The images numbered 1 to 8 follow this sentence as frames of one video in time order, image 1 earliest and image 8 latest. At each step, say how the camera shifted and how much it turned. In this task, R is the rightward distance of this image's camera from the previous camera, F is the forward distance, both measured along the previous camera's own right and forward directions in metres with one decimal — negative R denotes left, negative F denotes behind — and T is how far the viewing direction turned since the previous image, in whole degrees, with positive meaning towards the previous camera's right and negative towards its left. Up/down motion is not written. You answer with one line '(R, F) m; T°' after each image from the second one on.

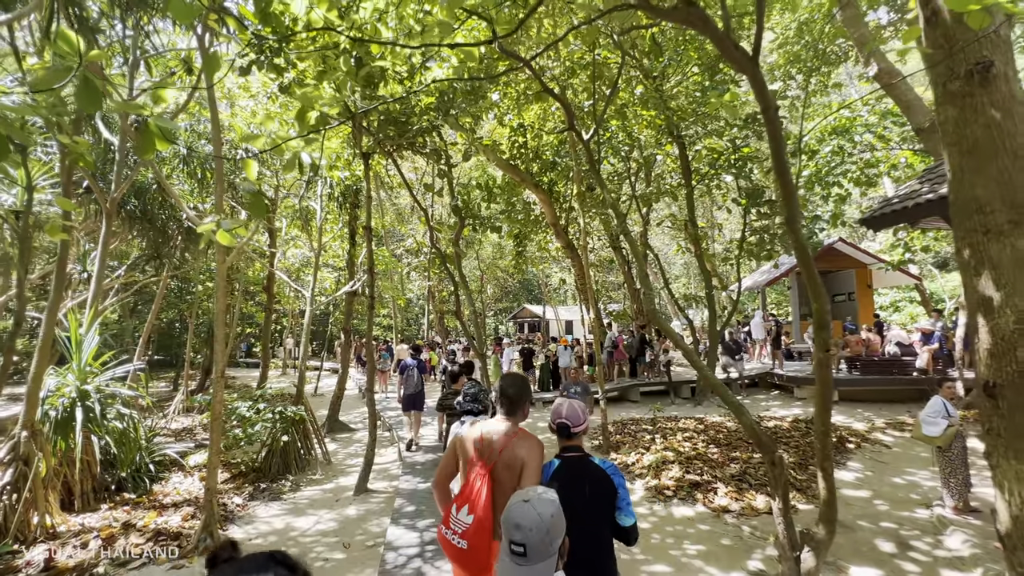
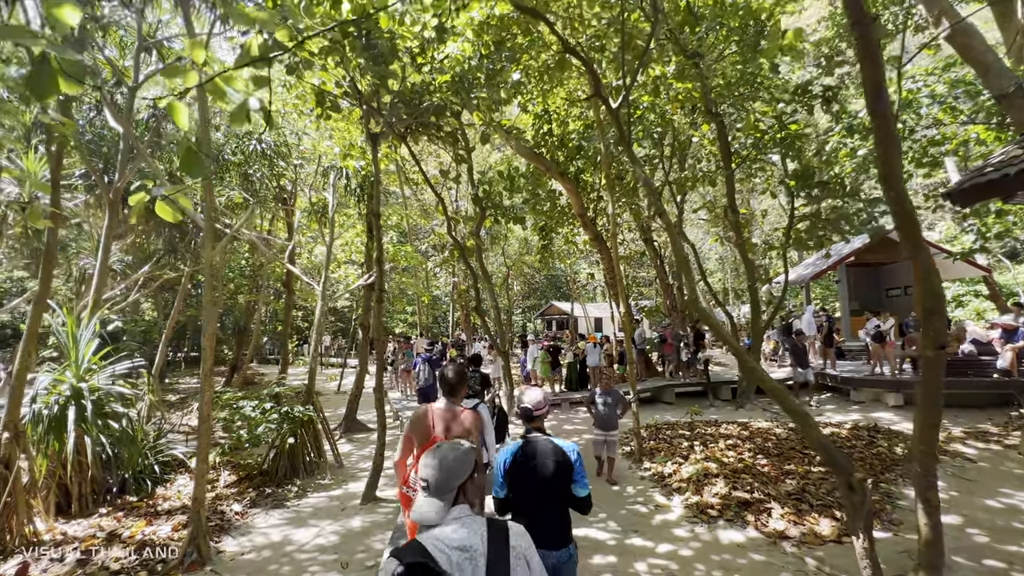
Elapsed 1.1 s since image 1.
(+0.1, +0.6) m; -4°
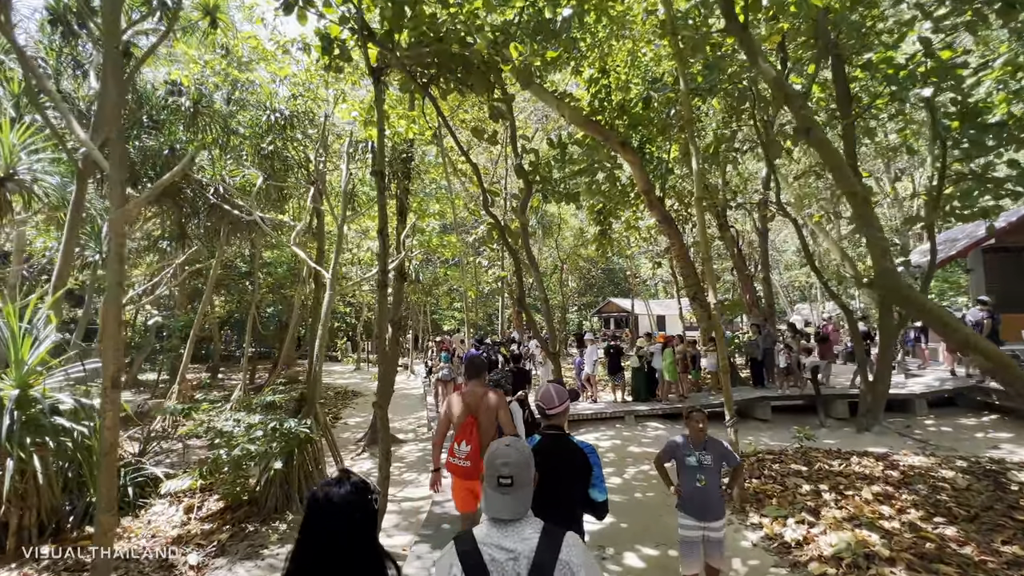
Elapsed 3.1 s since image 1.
(+0.1, +1.6) m; -7°
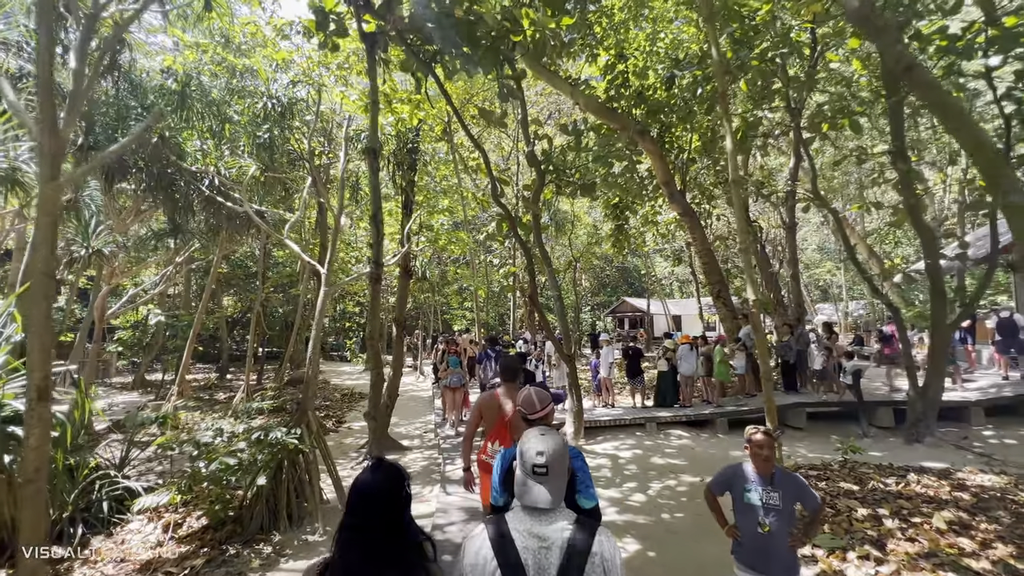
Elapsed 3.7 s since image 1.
(0.0, +0.5) m; -2°
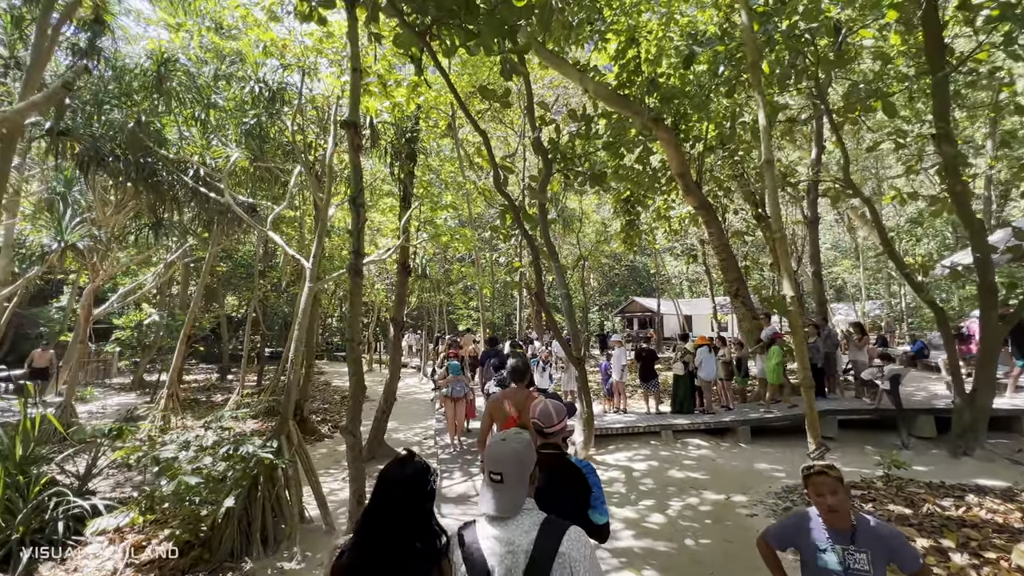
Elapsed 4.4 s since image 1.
(0.0, +0.5) m; -1°
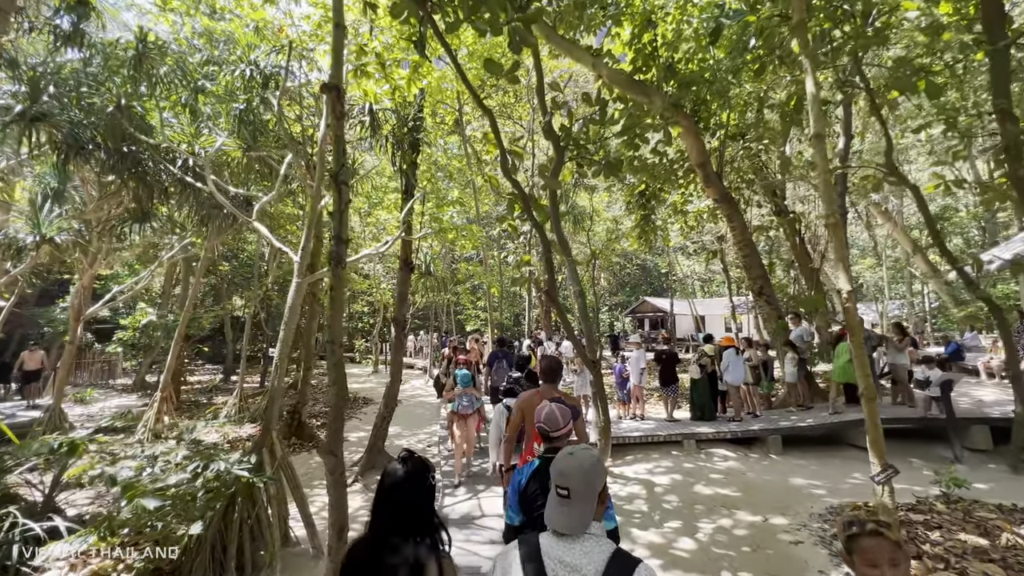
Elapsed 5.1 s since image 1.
(0.0, +0.5) m; -1°
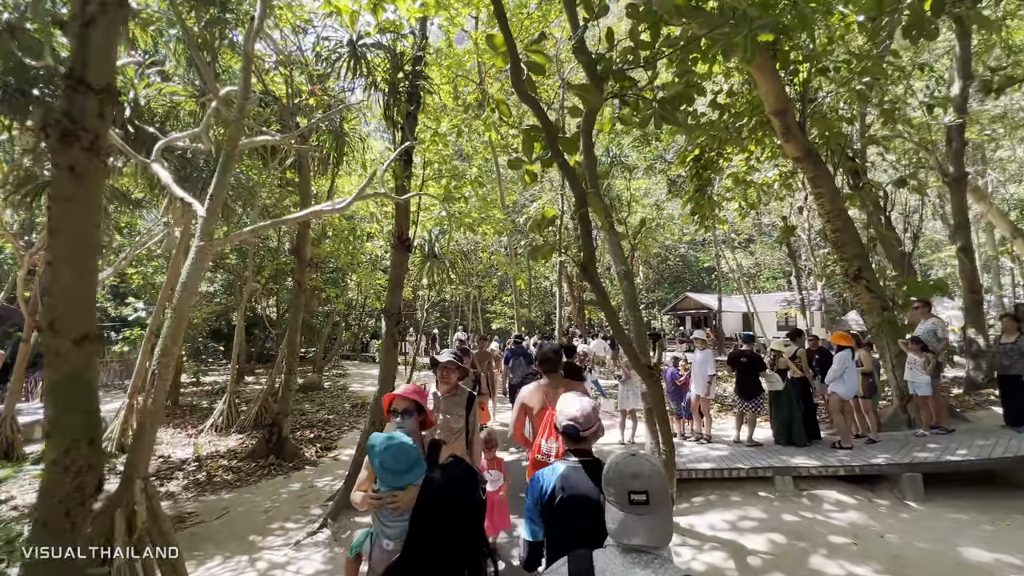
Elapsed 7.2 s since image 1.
(+0.1, +1.7) m; -4°
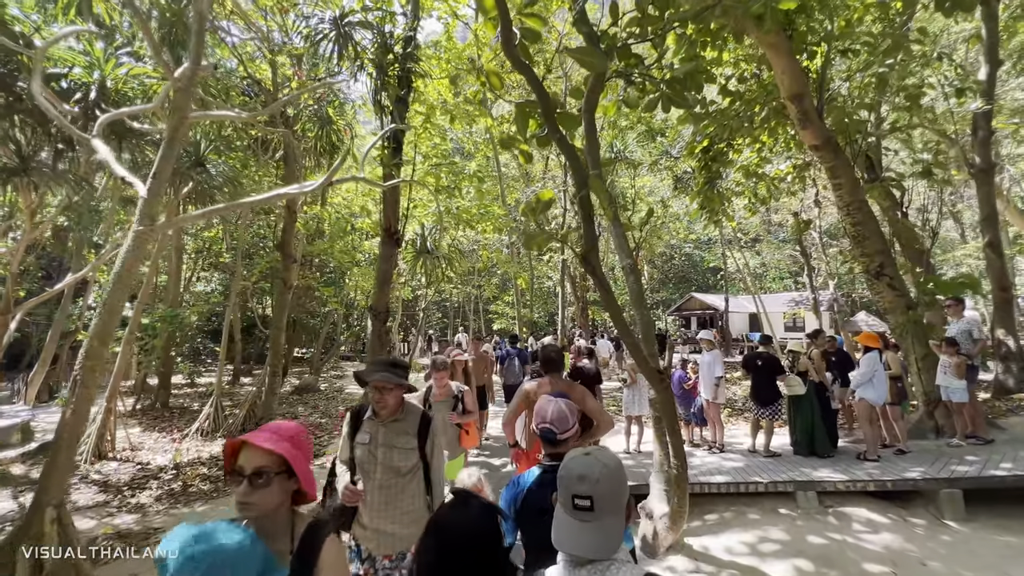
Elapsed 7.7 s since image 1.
(+0.1, +0.4) m; 0°
